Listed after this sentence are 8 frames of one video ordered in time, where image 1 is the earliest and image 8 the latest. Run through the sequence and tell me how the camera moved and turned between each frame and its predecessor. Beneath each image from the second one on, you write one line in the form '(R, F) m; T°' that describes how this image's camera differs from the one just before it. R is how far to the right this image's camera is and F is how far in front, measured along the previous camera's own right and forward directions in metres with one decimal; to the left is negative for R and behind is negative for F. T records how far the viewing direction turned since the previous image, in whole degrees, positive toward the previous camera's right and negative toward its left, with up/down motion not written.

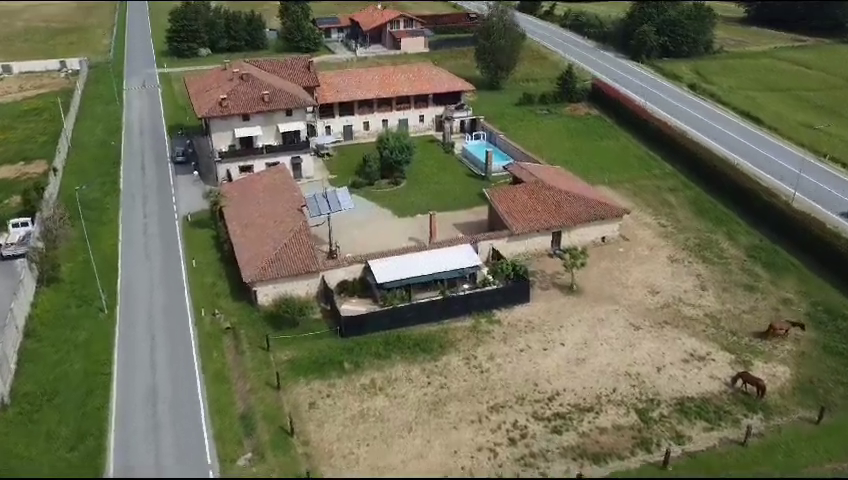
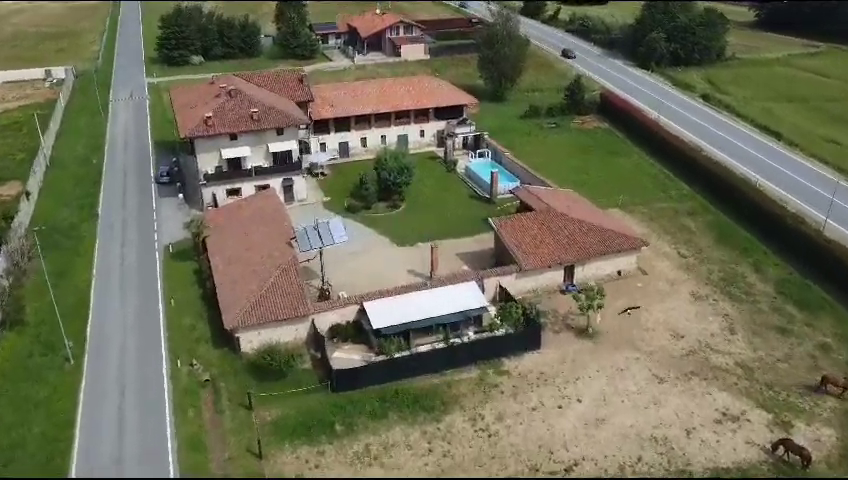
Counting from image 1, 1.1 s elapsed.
(0.0, +3.9) m; 0°
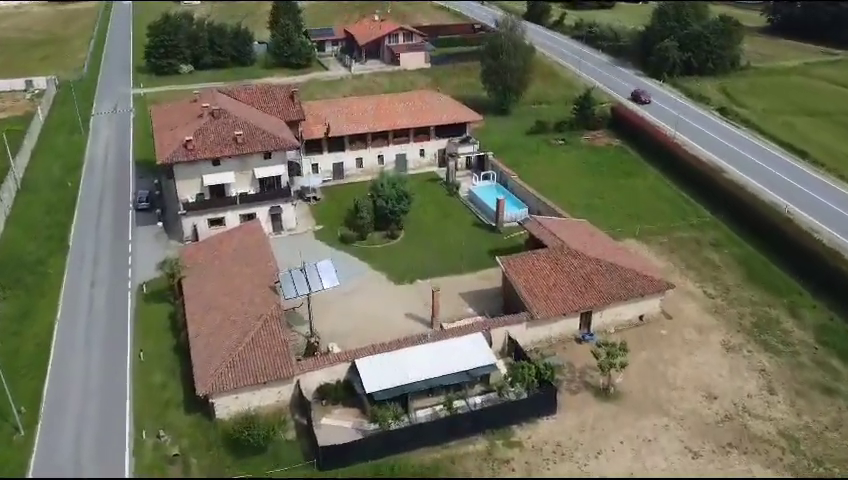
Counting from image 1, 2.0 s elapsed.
(0.0, +4.4) m; 0°
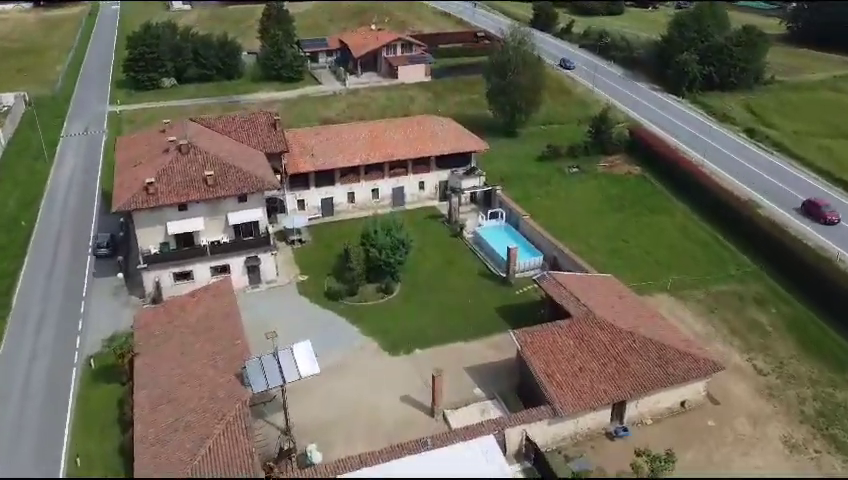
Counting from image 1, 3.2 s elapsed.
(+0.1, +6.6) m; 0°
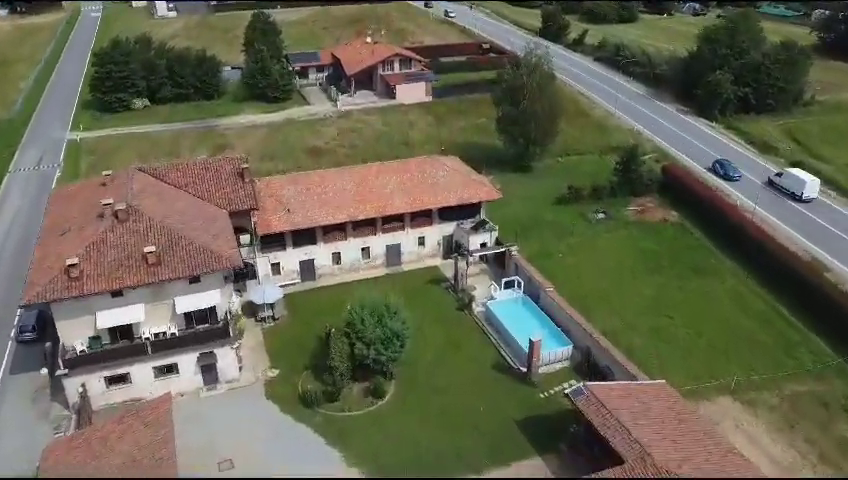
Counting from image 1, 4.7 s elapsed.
(0.0, +9.0) m; 0°
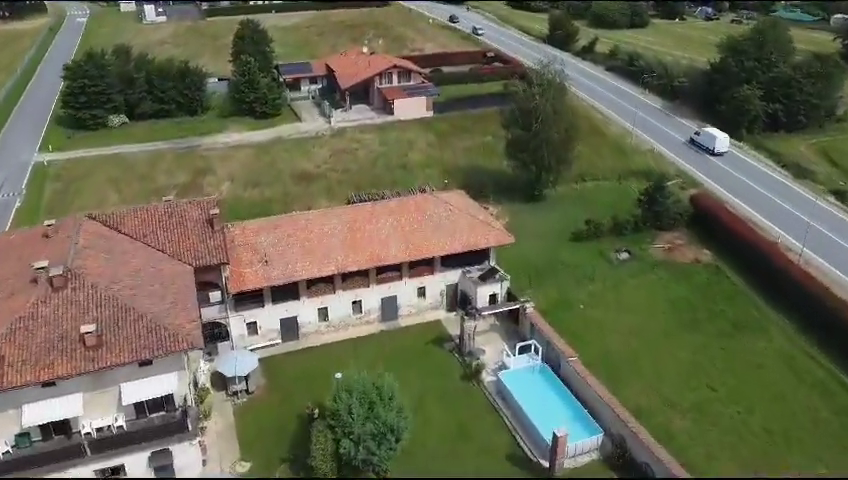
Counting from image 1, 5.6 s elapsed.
(0.0, +6.1) m; 0°
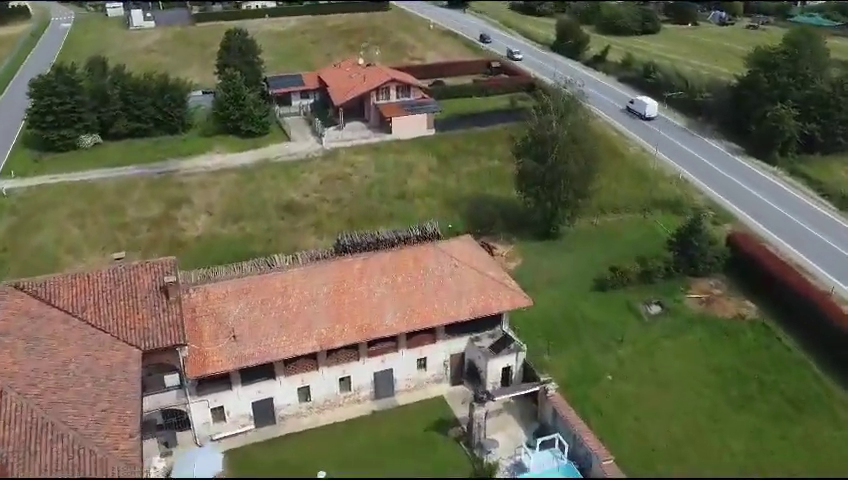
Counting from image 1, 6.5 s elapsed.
(0.0, +6.3) m; 0°
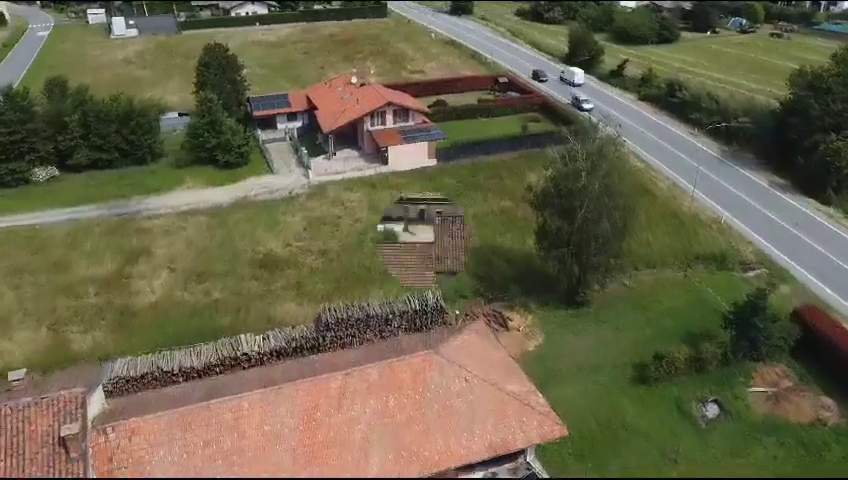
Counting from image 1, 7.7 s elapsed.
(0.0, +8.2) m; 0°
